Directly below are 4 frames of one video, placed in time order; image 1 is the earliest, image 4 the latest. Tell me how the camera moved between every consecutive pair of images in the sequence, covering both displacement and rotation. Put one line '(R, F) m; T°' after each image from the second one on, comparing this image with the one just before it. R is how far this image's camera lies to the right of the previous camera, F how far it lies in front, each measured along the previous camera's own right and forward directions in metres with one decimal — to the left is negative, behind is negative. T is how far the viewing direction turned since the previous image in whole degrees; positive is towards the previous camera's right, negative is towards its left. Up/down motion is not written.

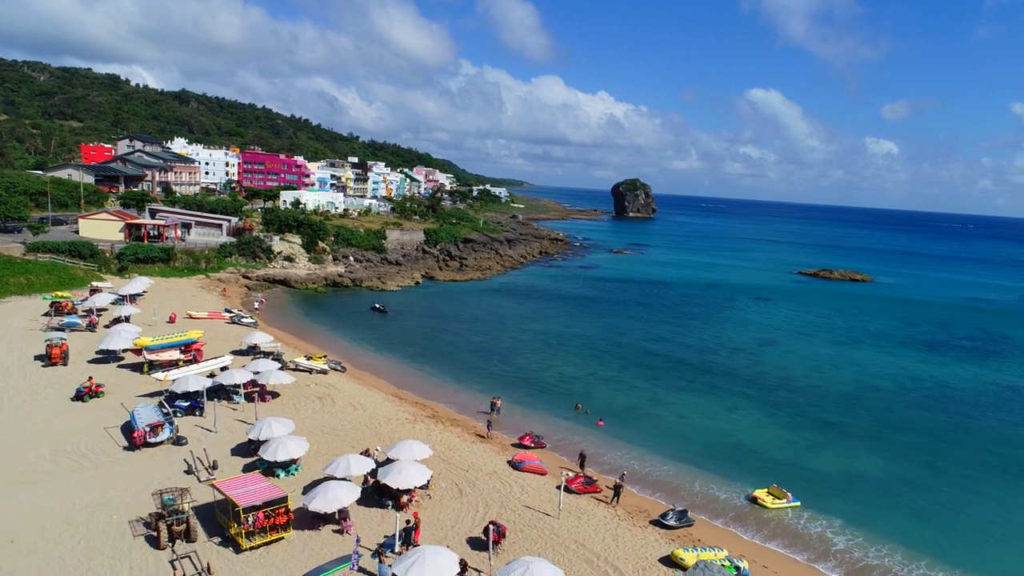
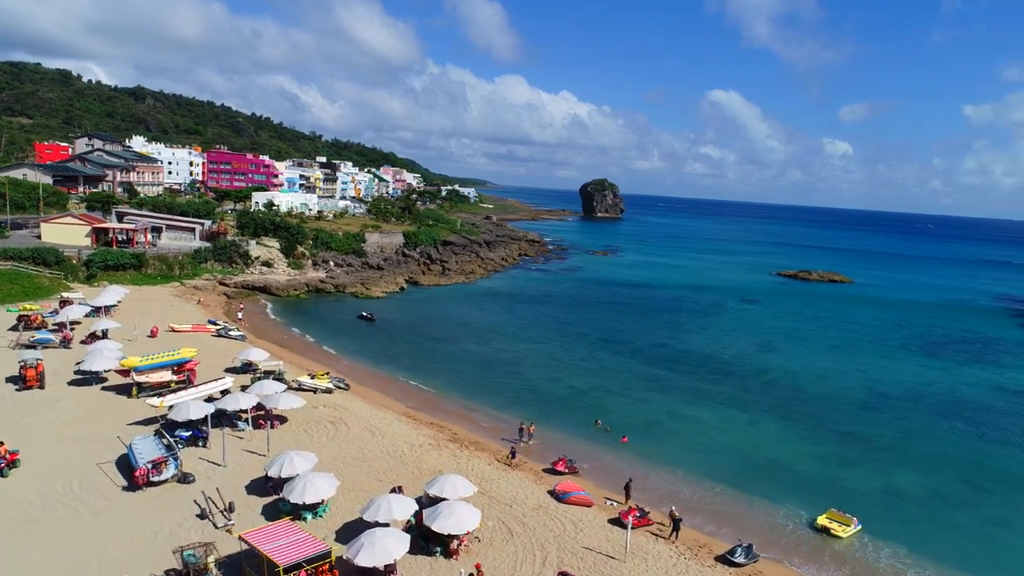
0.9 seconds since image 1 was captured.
(-2.3, +1.9) m; +3°
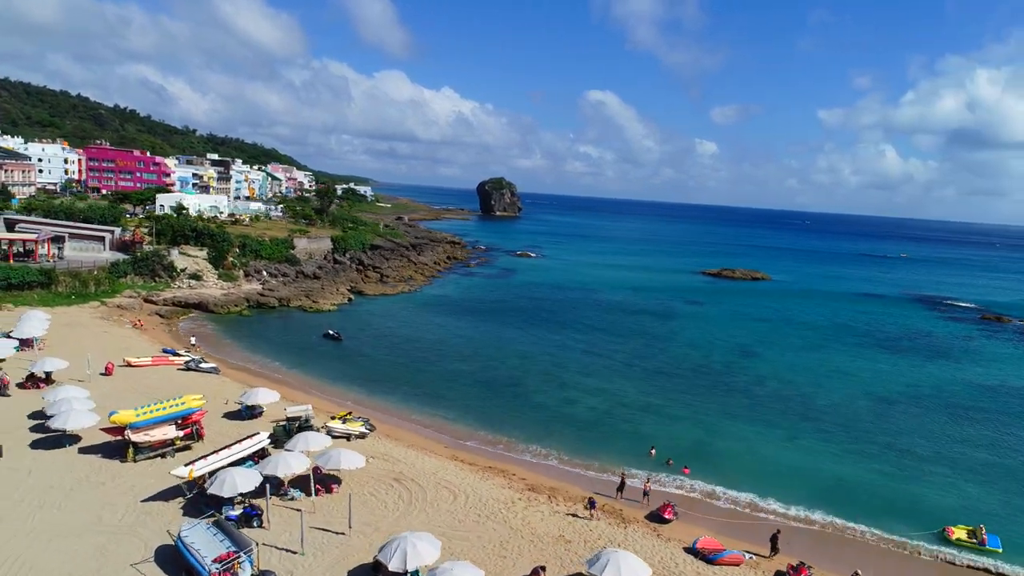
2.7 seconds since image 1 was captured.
(-6.2, +3.8) m; +9°
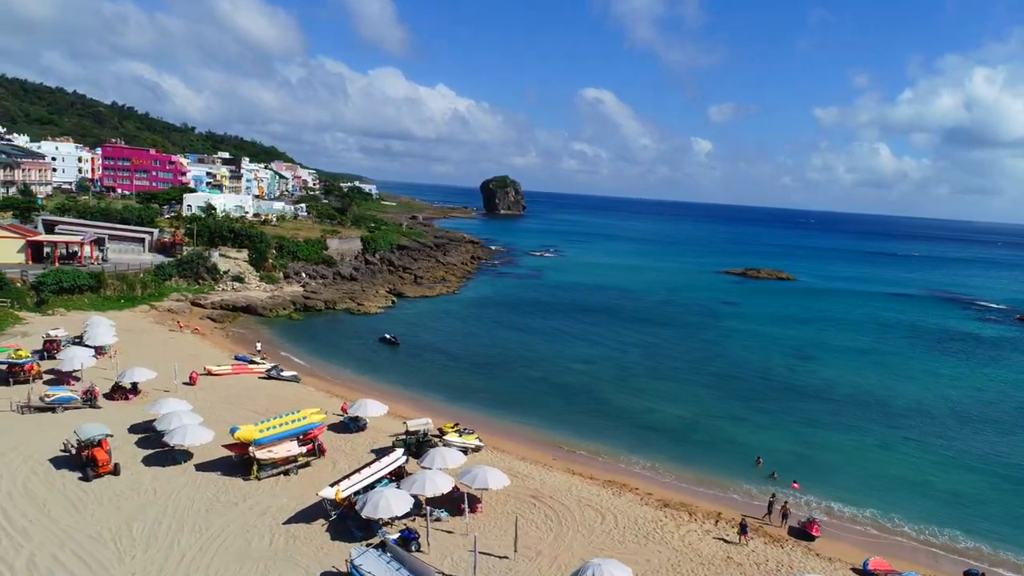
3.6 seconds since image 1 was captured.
(-4.2, +0.9) m; +1°
